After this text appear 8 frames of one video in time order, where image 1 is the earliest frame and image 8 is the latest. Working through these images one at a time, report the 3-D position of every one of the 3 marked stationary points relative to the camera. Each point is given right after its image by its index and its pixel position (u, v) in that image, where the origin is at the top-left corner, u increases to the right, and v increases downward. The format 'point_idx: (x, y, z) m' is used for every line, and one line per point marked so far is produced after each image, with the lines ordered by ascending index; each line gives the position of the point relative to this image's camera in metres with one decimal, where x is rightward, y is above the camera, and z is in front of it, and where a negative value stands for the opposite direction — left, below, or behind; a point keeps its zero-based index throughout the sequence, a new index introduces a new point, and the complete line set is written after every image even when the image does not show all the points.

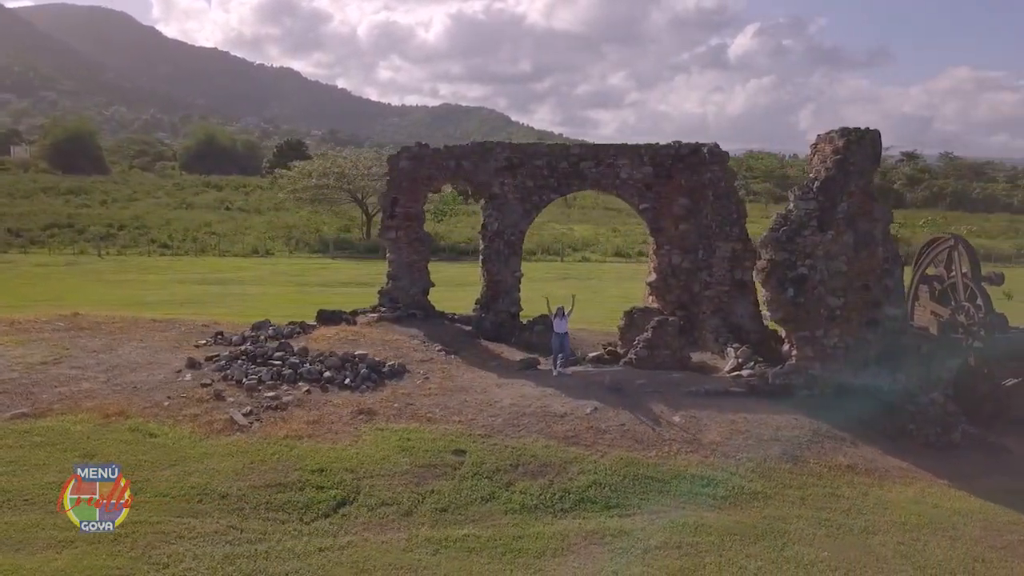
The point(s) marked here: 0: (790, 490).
0: (+3.1, -2.2, +9.1) m
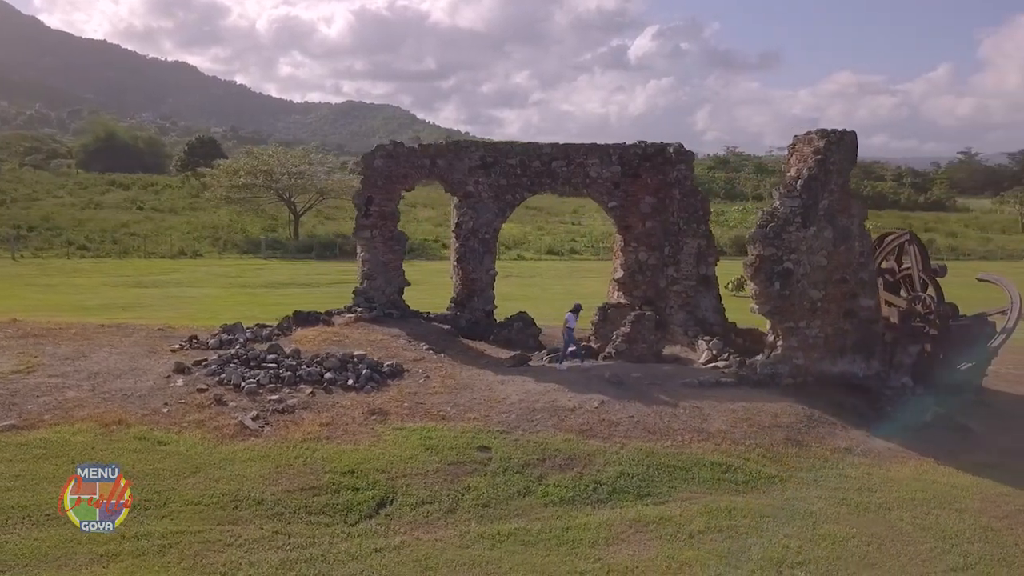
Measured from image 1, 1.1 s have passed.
0: (+3.4, -2.2, +9.6) m
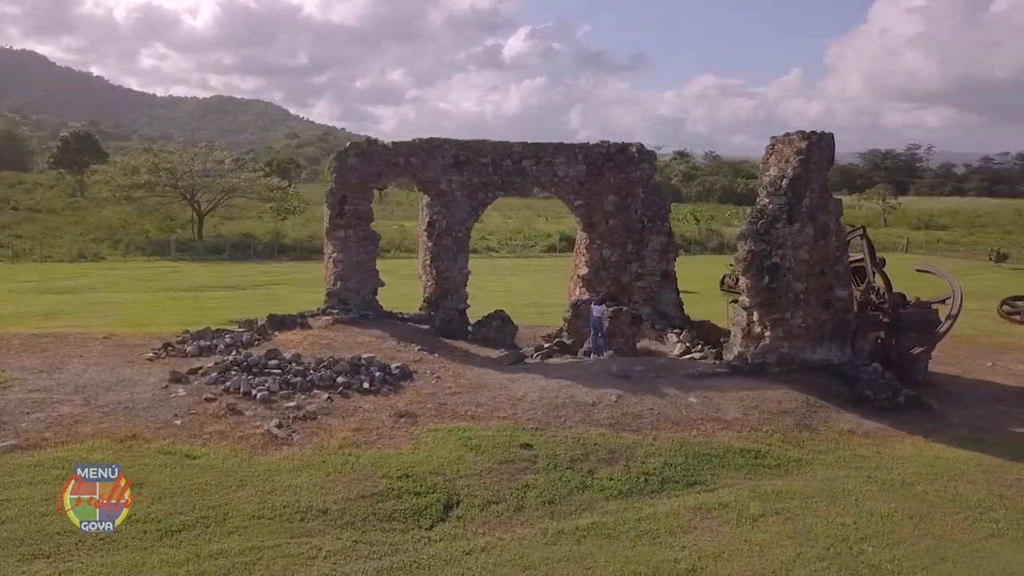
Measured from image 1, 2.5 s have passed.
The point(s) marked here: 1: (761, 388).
0: (+3.9, -2.1, +10.2) m
1: (+3.7, -1.5, +12.2) m
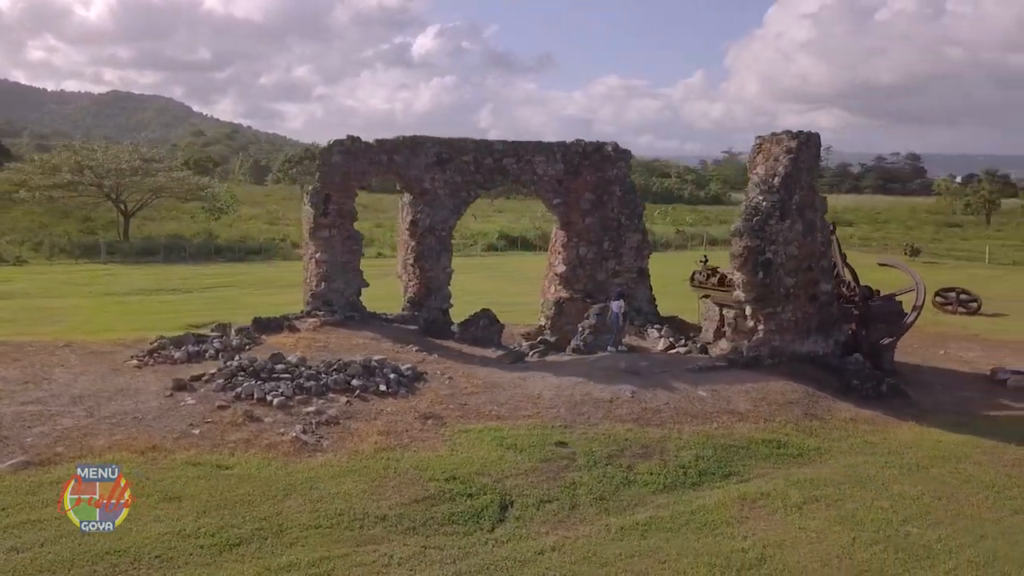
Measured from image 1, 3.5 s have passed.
0: (+4.2, -2.0, +10.6) m
1: (+3.8, -1.4, +12.5) m
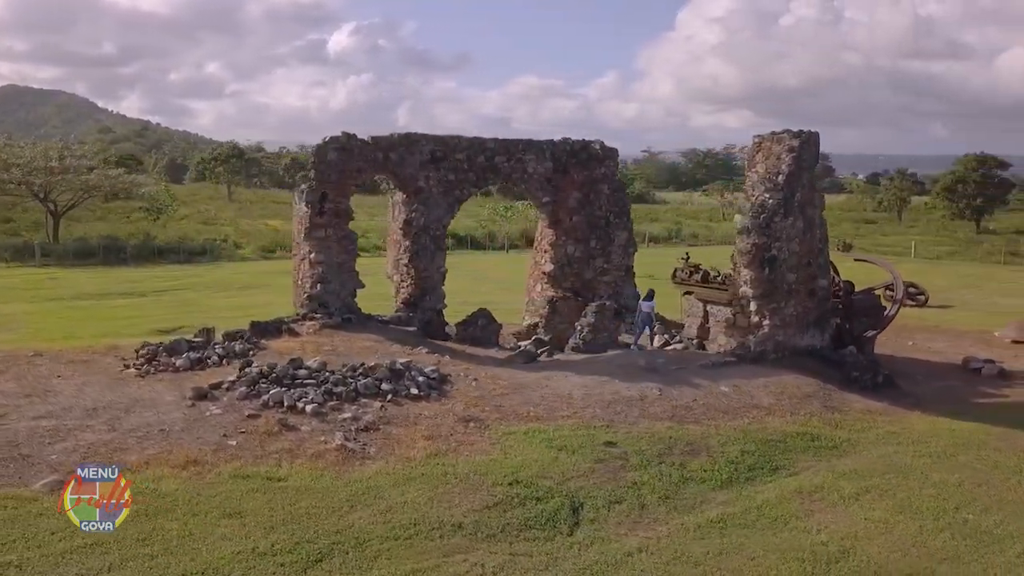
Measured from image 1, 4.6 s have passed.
0: (+4.6, -1.9, +10.8) m
1: (+4.1, -1.4, +12.7) m
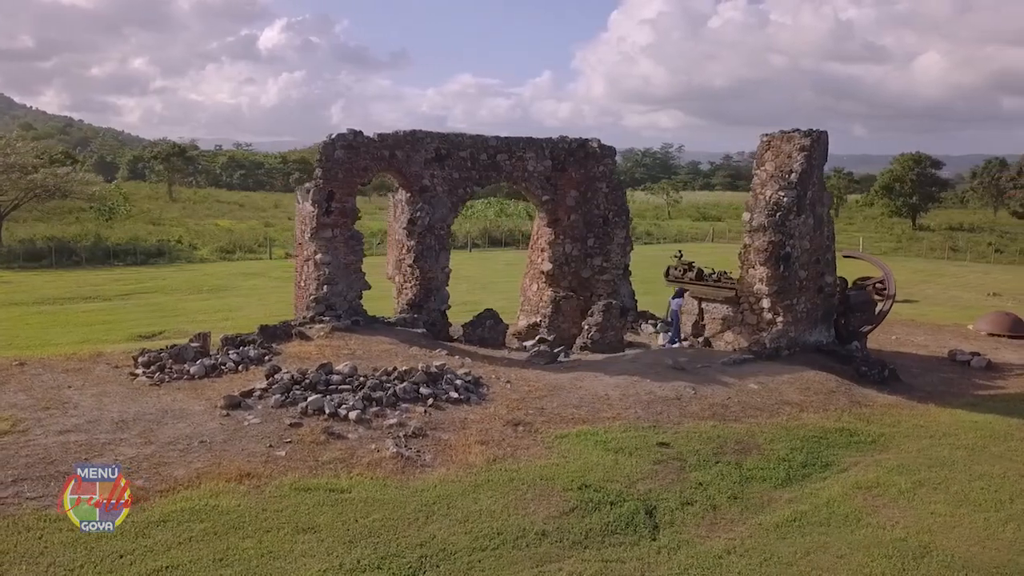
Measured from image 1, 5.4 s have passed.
0: (+5.1, -1.9, +11.0) m
1: (+4.4, -1.3, +12.9) m
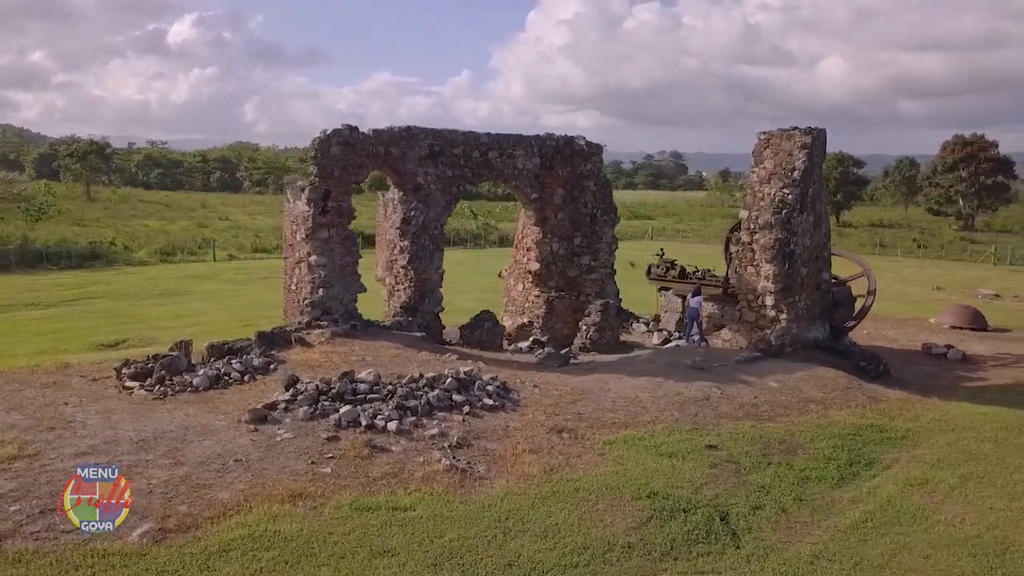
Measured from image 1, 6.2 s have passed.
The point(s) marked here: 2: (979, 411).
0: (+5.5, -1.8, +11.1) m
1: (+4.6, -1.3, +12.9) m
2: (+6.8, -1.8, +11.9) m
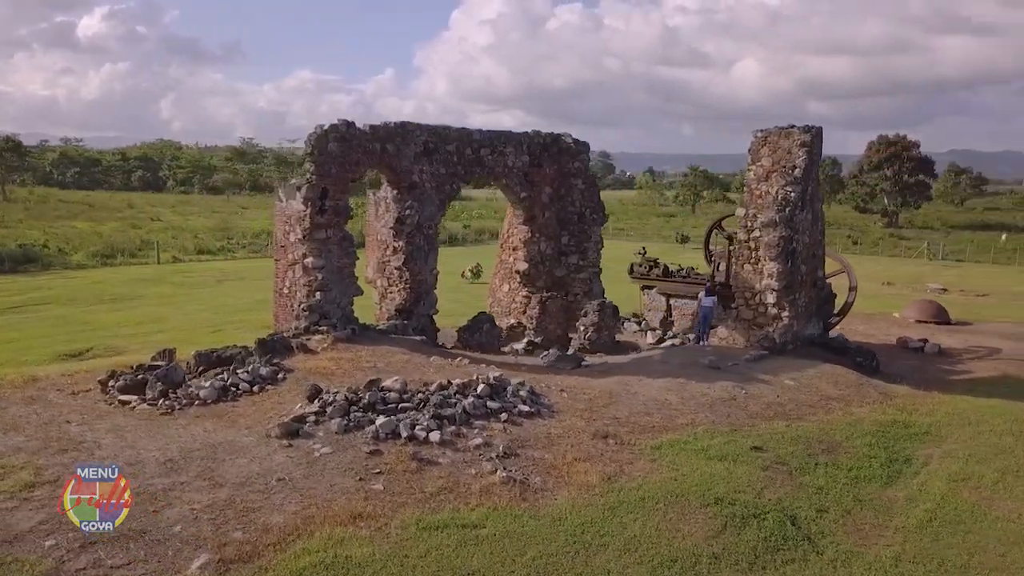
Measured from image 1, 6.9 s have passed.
0: (+5.8, -1.8, +11.2) m
1: (+4.7, -1.2, +12.9) m
2: (+7.0, -1.7, +12.2) m
